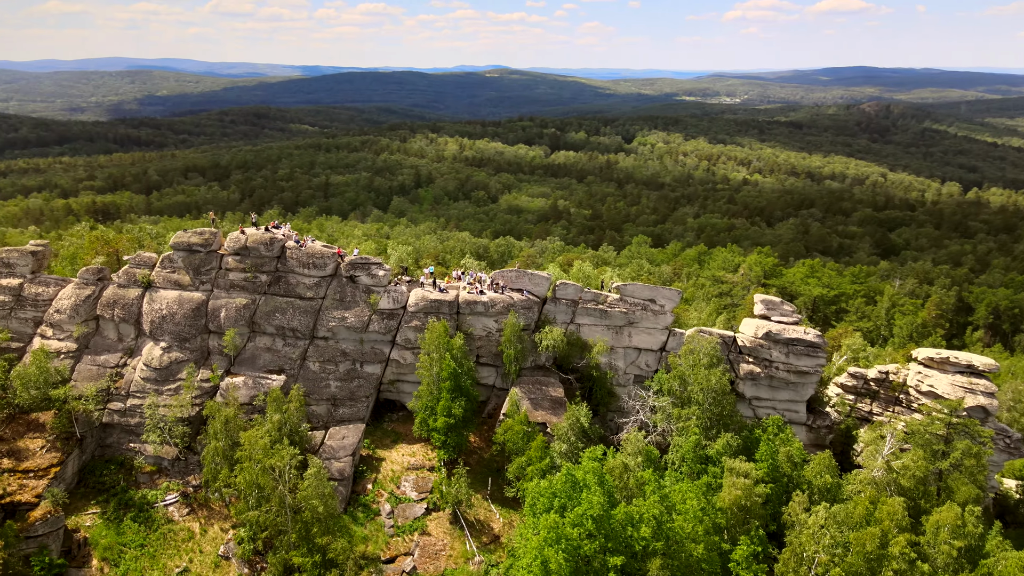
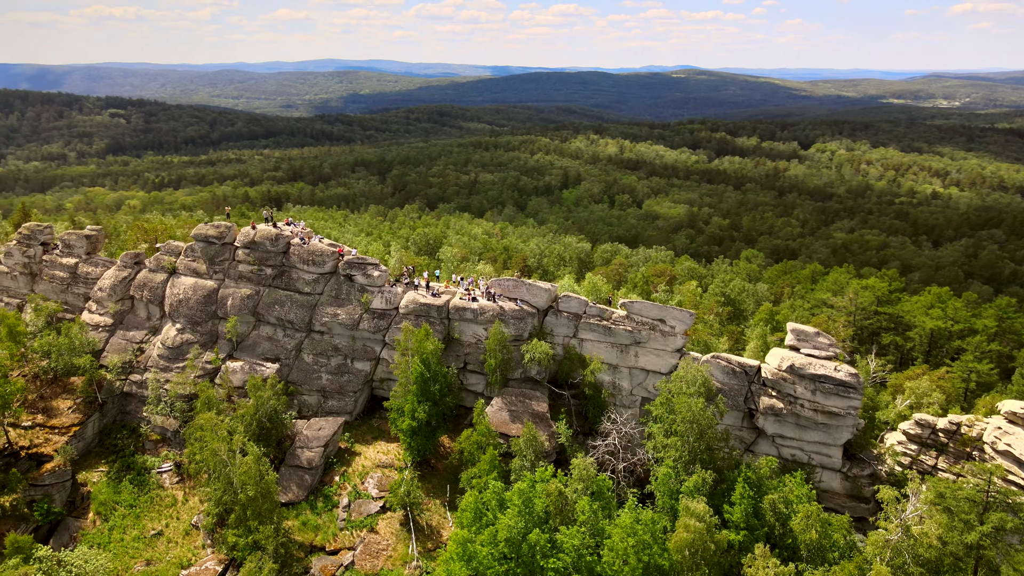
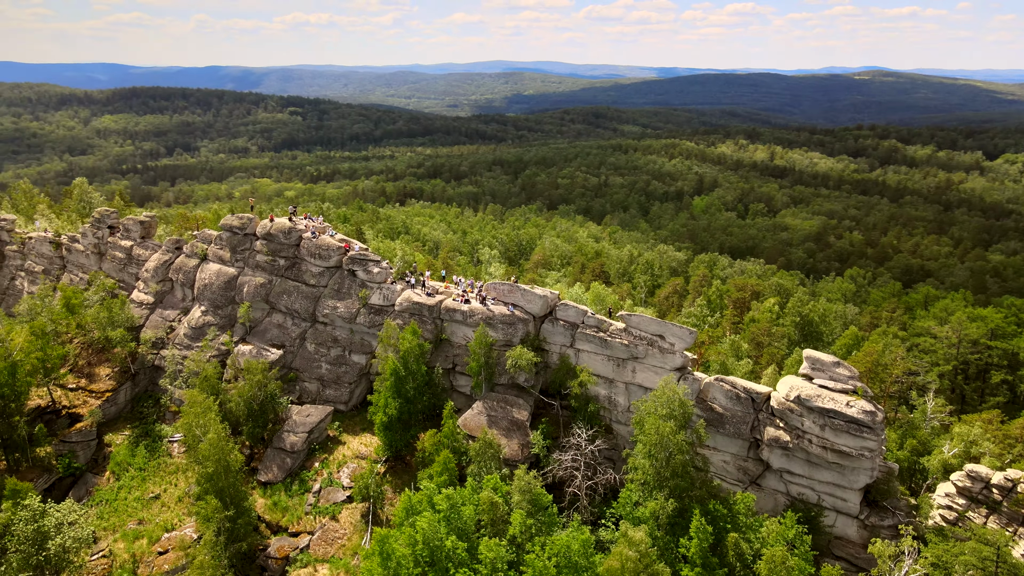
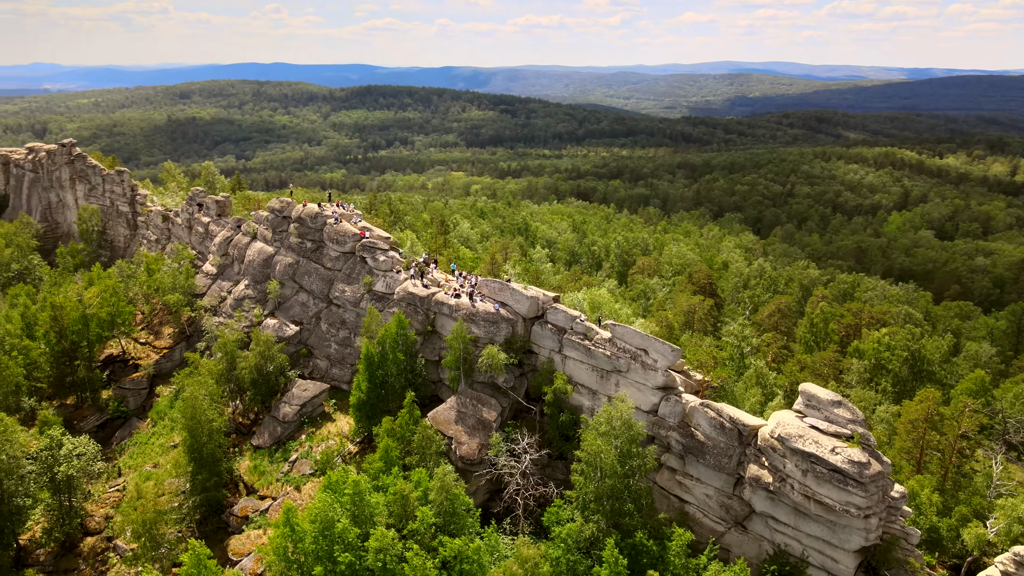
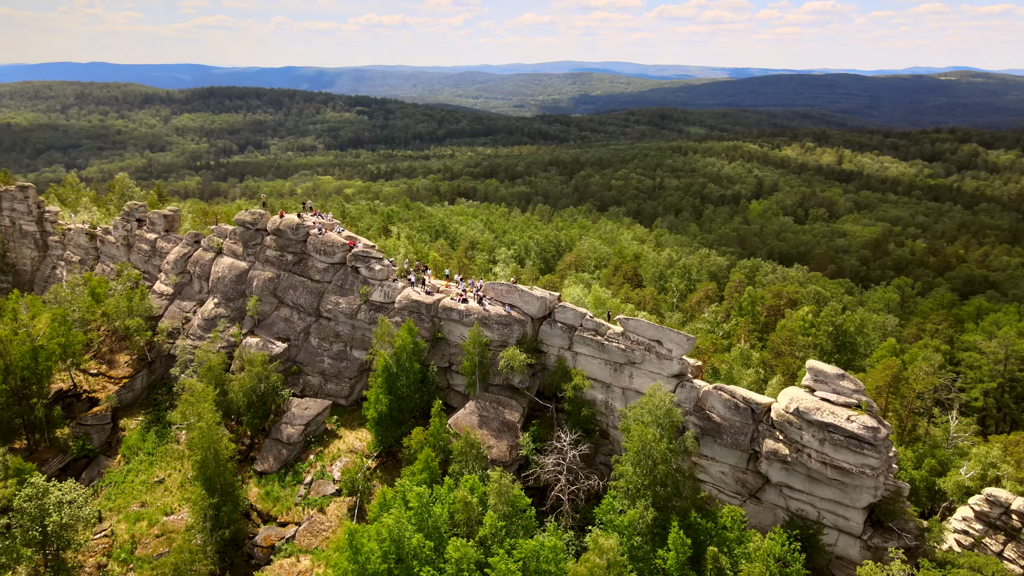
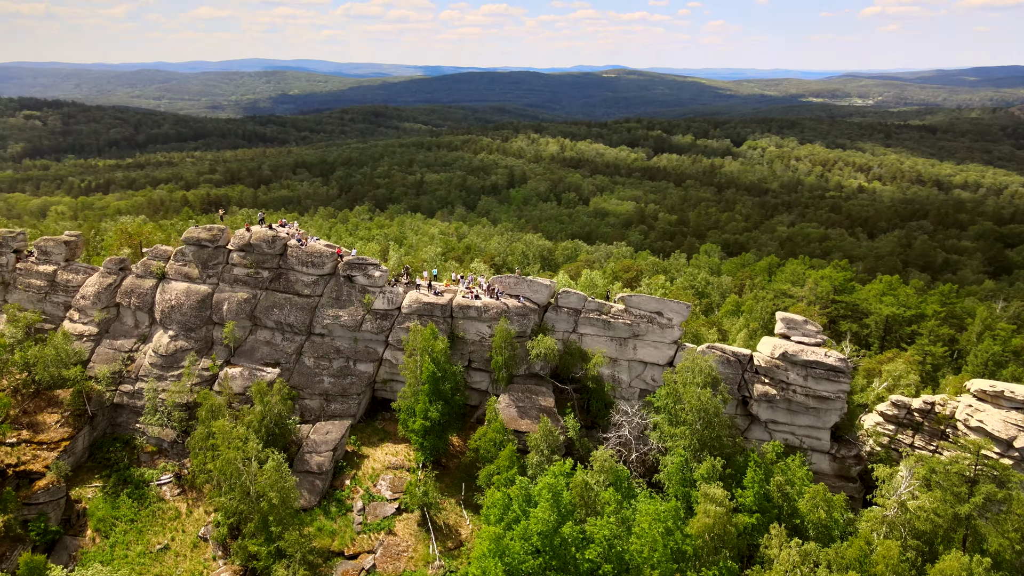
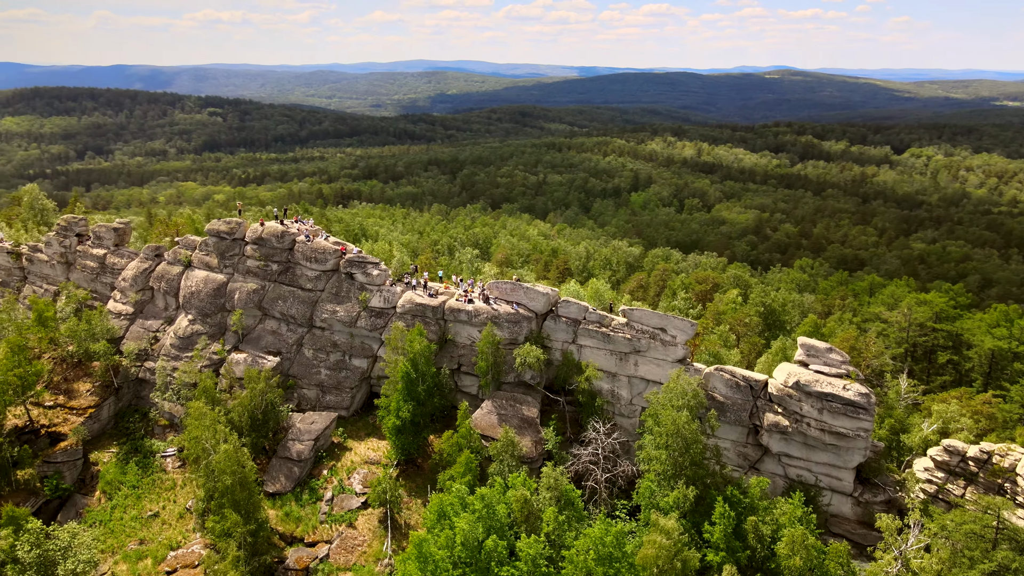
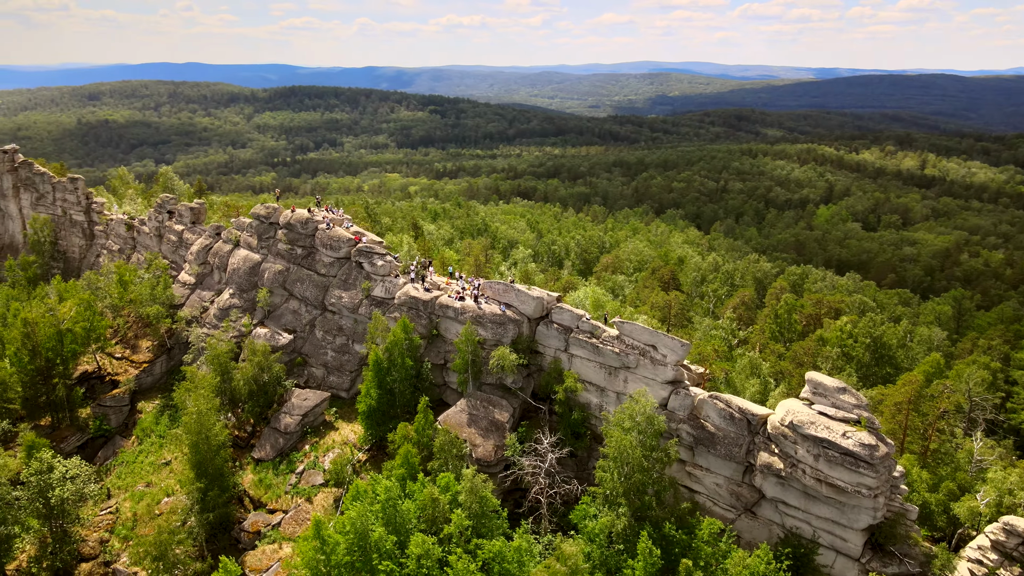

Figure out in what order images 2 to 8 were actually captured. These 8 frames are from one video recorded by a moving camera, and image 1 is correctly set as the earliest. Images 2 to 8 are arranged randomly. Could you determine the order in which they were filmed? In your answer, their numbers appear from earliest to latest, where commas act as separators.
6, 2, 7, 3, 5, 8, 4
